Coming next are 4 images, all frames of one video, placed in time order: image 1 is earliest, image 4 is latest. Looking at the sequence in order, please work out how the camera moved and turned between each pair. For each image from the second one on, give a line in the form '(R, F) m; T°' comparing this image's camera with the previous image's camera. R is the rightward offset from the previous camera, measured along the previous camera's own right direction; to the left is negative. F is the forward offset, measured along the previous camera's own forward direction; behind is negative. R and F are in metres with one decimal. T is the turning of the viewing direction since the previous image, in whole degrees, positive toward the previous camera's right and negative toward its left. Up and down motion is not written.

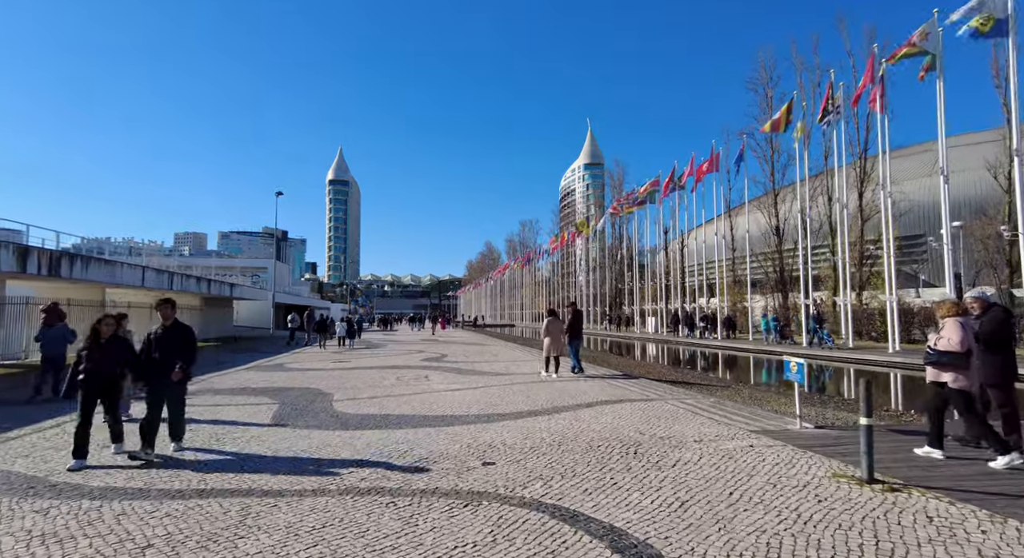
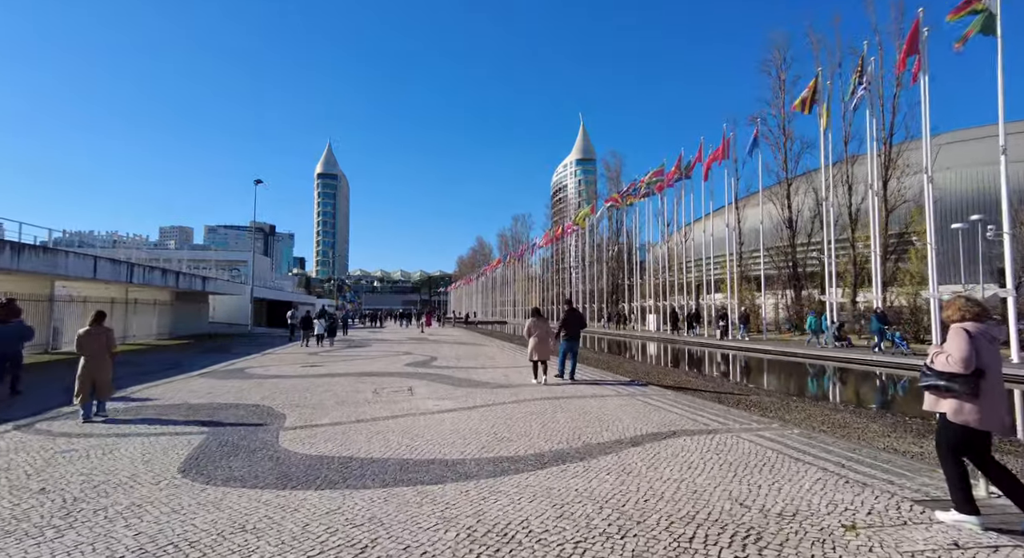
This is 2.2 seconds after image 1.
(-0.3, +2.3) m; +1°
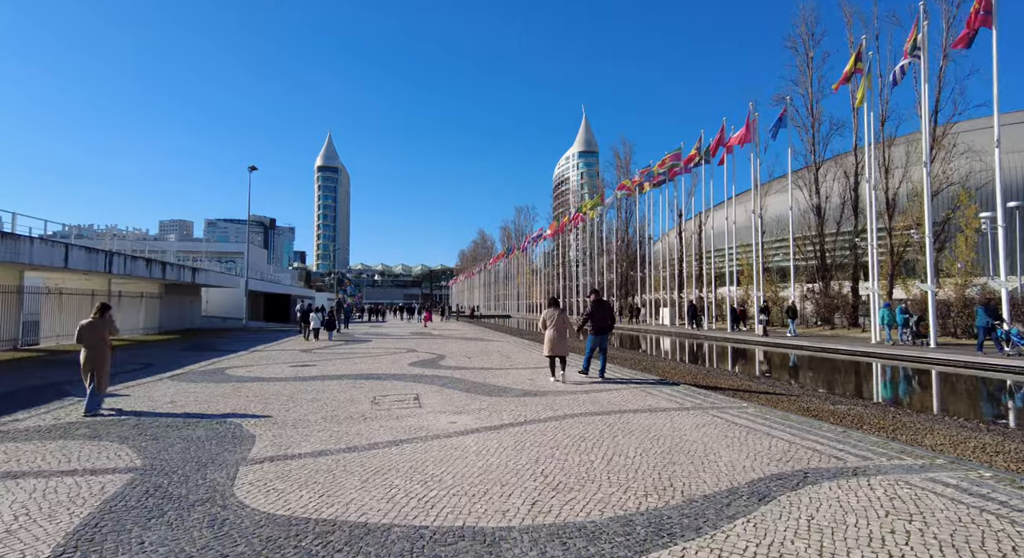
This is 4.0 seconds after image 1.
(-0.5, +1.9) m; 0°
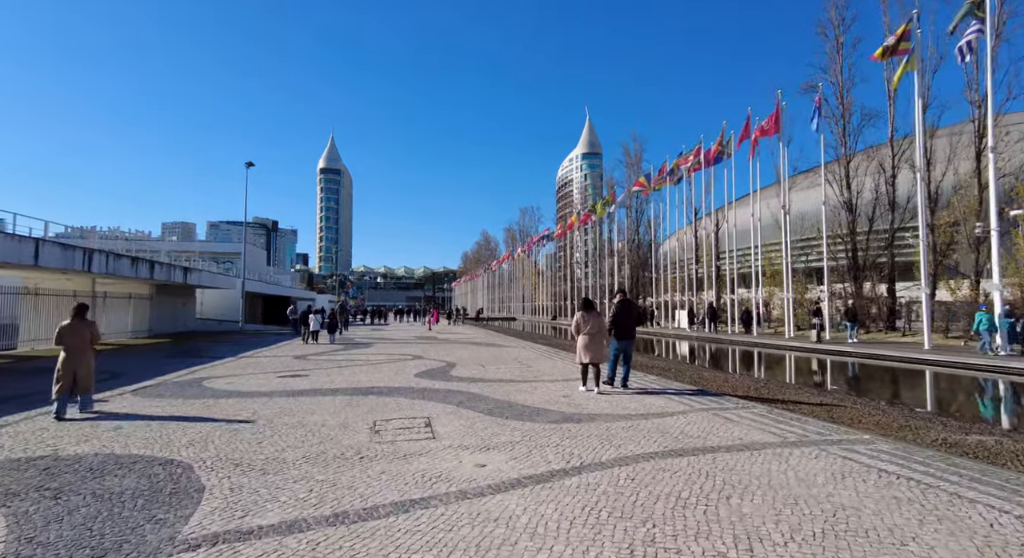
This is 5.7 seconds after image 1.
(-0.4, +1.8) m; 0°
